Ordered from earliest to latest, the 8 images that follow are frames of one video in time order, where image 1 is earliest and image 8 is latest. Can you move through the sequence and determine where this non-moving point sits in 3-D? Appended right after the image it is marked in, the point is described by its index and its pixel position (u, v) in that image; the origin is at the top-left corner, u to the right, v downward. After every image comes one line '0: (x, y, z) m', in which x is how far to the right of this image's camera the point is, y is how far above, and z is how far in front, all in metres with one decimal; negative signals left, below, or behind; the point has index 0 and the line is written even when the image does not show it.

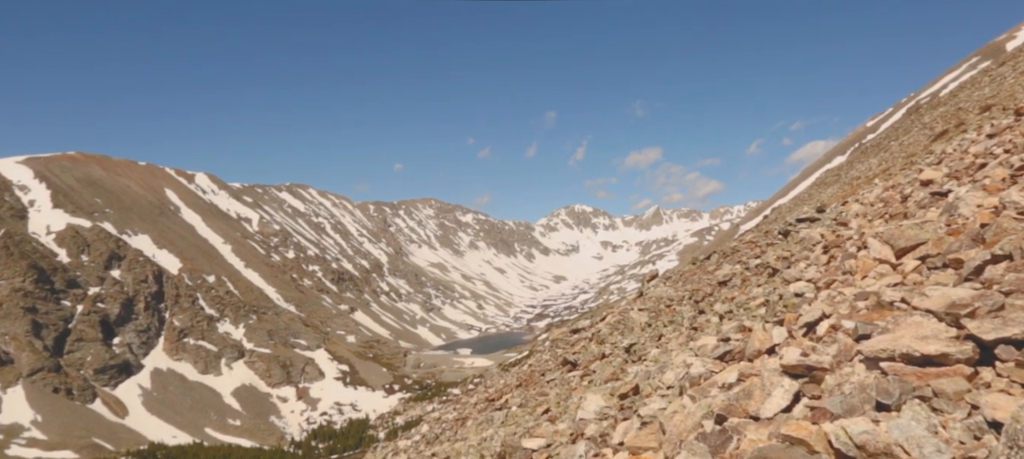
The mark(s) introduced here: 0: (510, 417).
0: (0.0, -4.6, +17.9) m
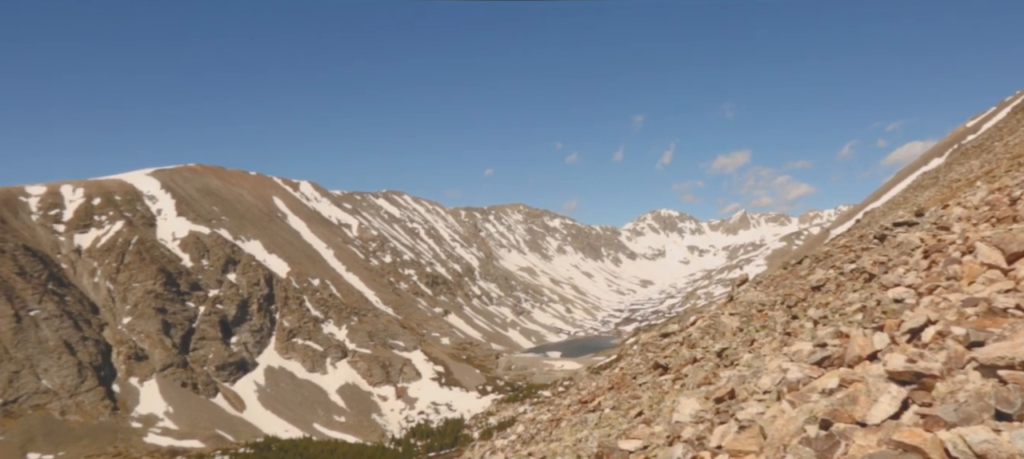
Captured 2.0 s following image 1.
0: (+2.3, -4.7, +18.2) m
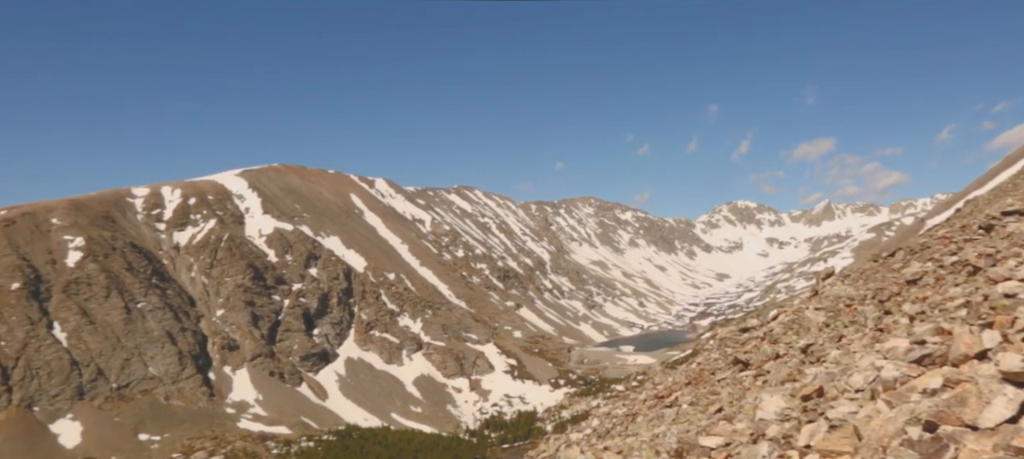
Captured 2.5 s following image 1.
0: (+4.2, -4.5, +18.0) m
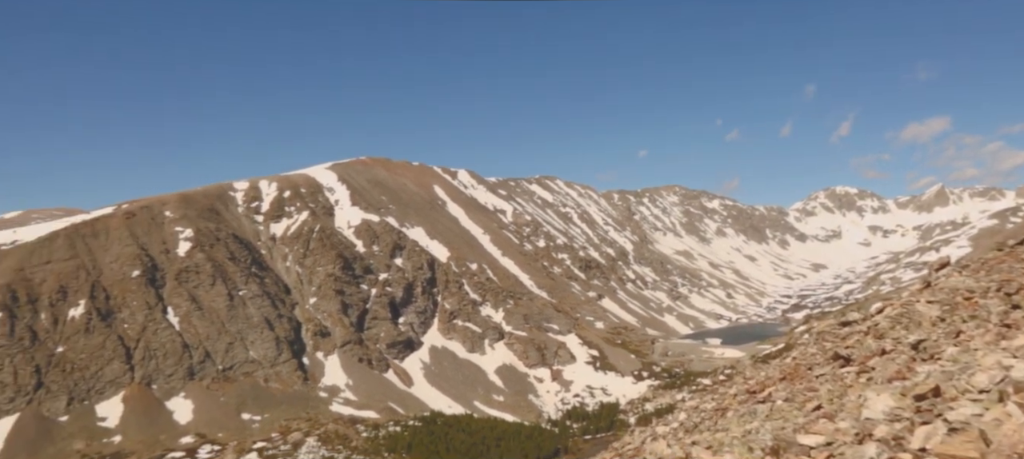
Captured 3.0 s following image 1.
0: (+6.2, -4.2, +17.2) m
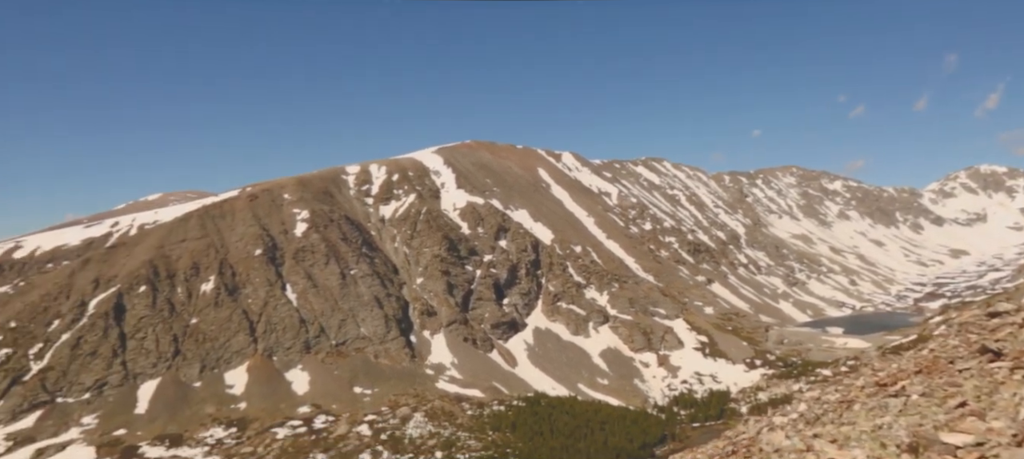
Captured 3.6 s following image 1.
0: (+8.6, -3.8, +15.9) m
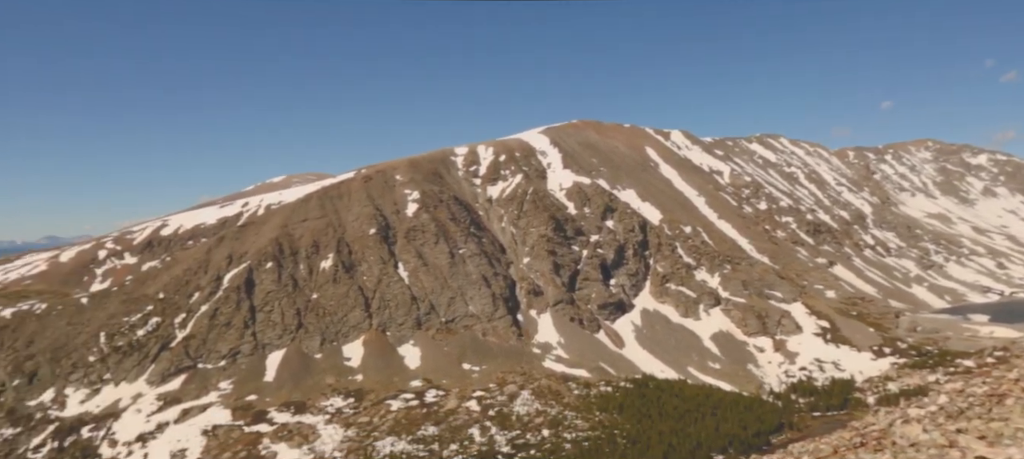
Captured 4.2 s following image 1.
0: (+10.9, -3.4, +14.4) m
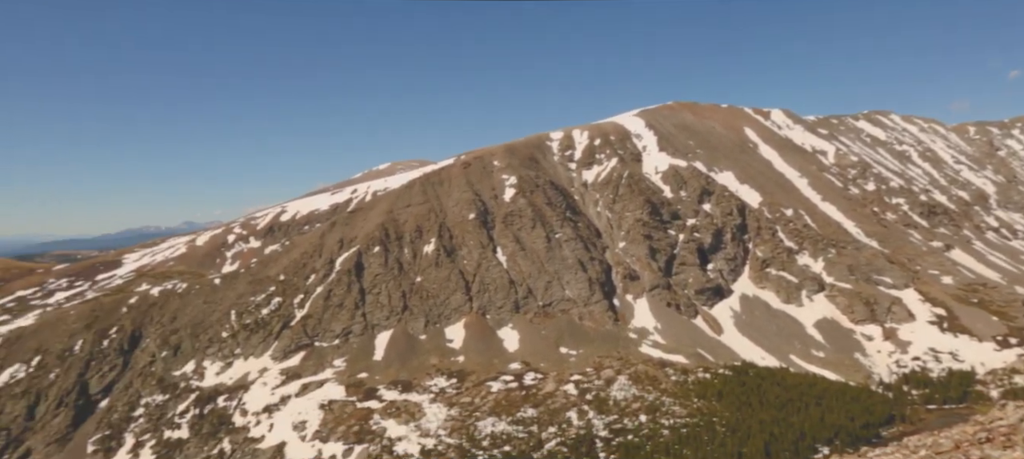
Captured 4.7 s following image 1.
0: (+13.2, -2.8, +13.5) m
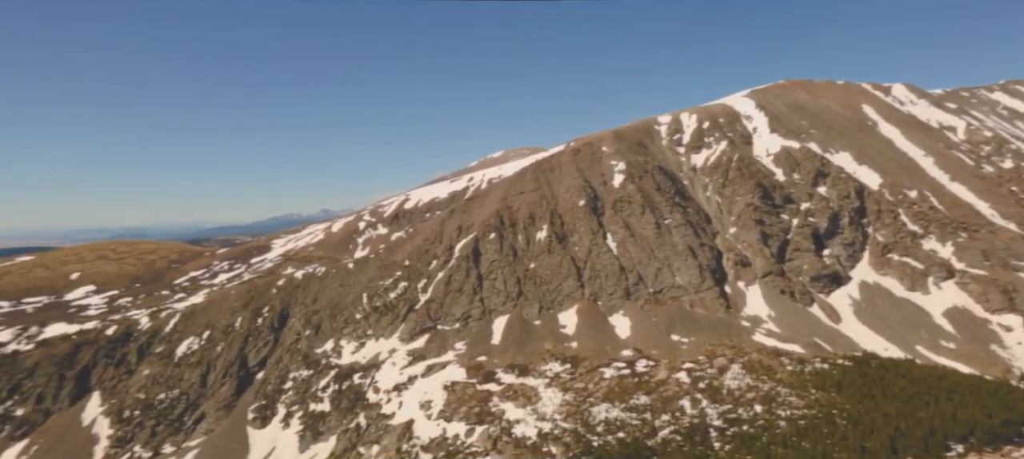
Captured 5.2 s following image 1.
0: (+15.9, -2.0, +11.9) m
